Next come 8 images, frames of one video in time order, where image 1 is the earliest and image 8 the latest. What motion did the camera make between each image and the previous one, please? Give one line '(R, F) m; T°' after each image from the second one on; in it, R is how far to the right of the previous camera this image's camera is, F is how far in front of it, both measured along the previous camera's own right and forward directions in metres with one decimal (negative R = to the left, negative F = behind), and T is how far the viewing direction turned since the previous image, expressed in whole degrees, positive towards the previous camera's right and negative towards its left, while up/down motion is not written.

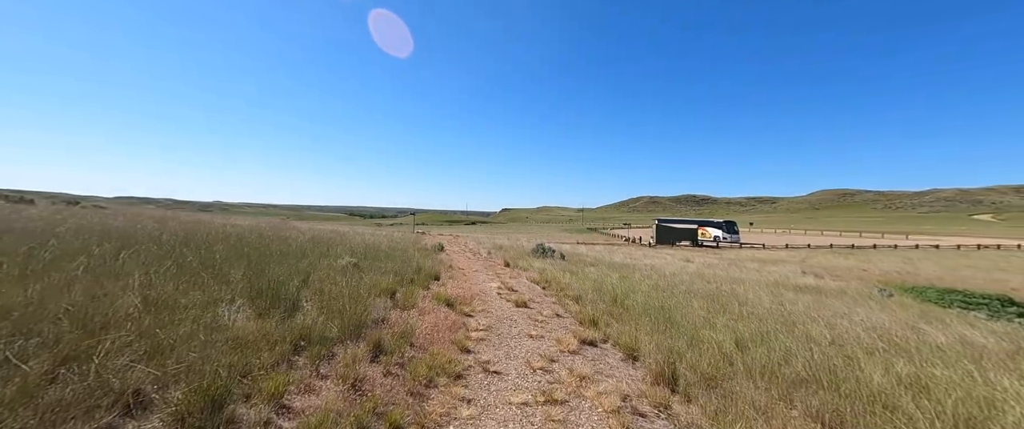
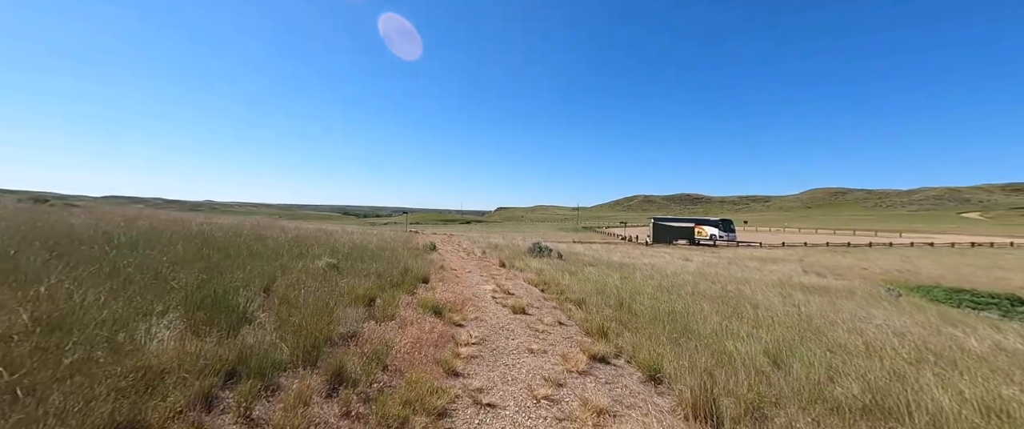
(0.0, +0.9) m; +1°
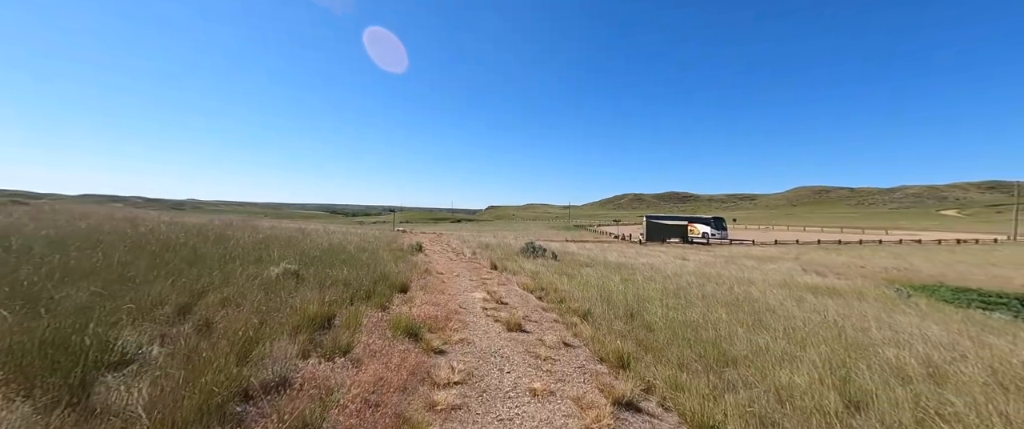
(0.0, +1.2) m; +2°
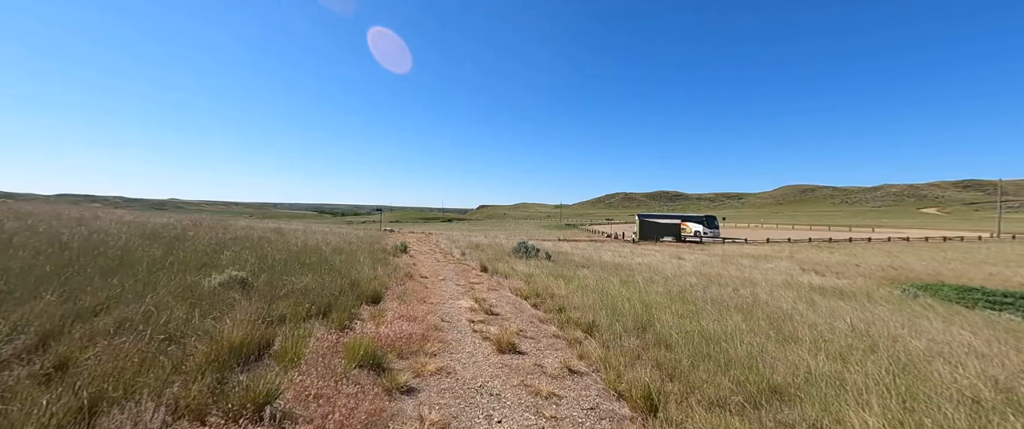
(0.0, +1.1) m; +1°
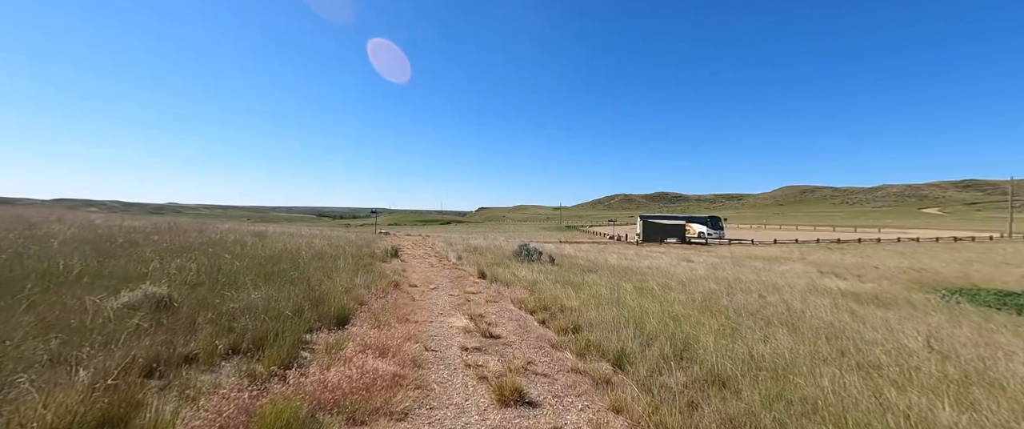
(-0.1, +1.4) m; 0°
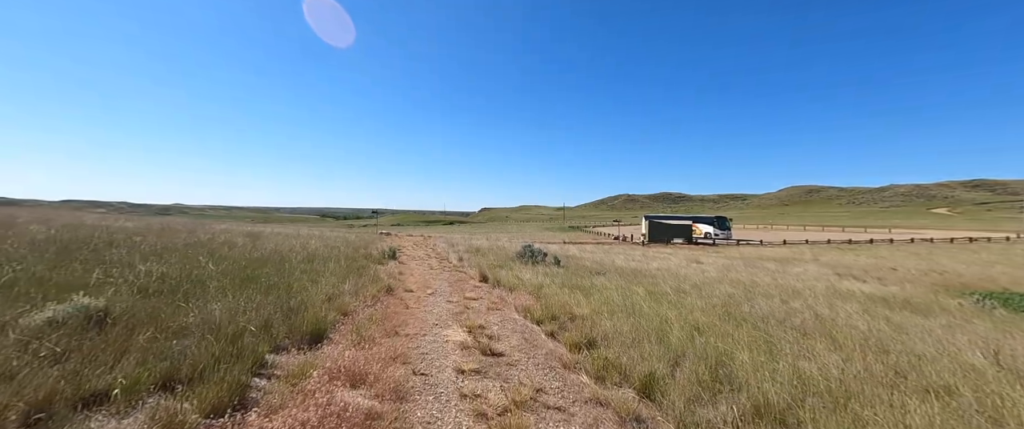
(0.0, +0.8) m; 0°
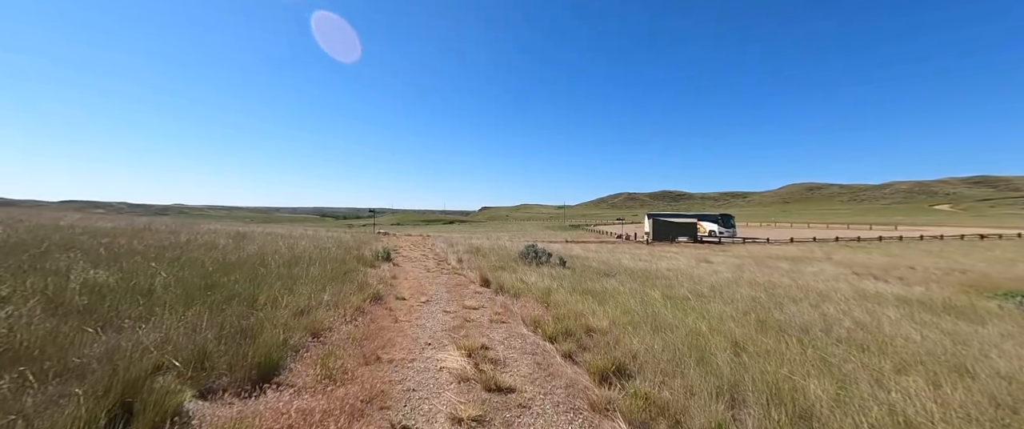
(-0.1, +1.0) m; 0°
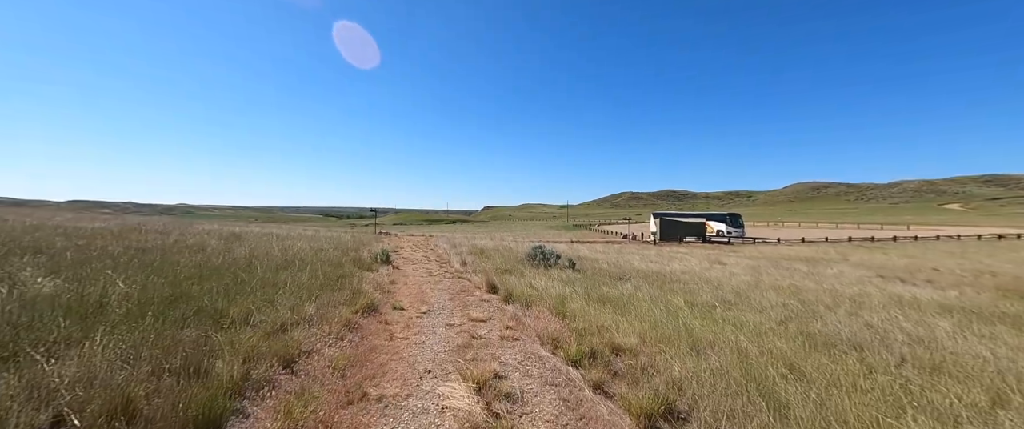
(-0.2, +0.9) m; 0°
